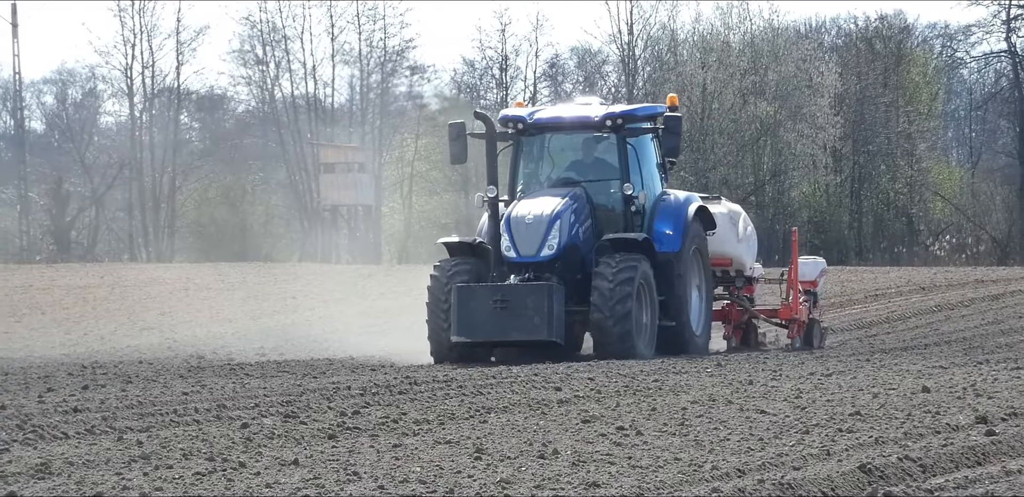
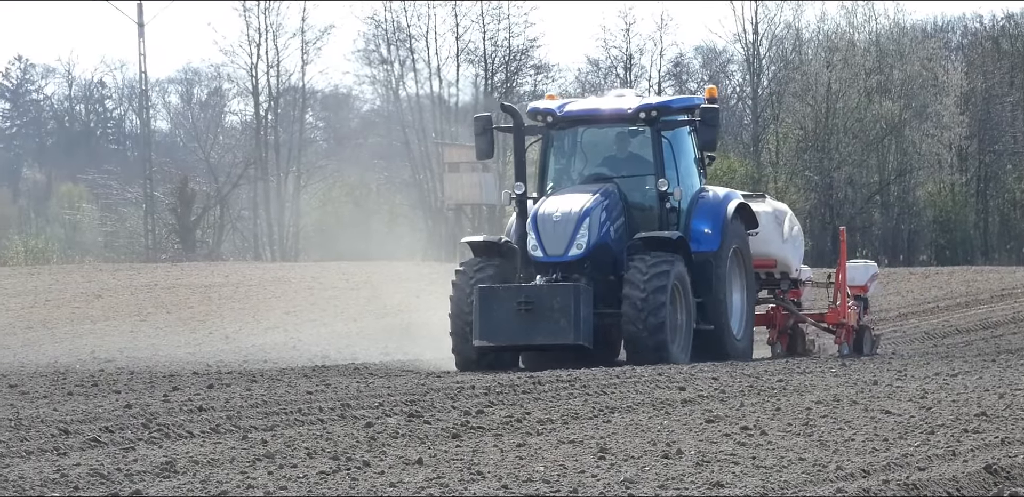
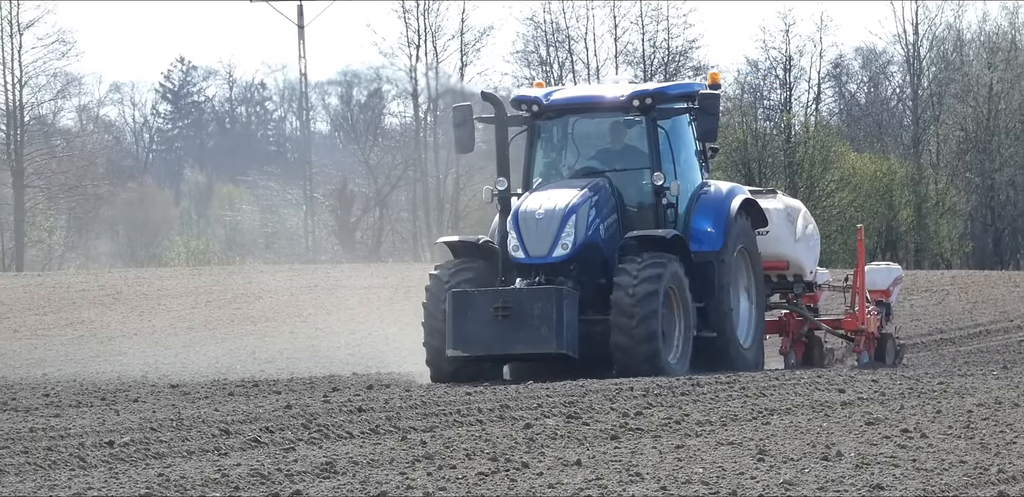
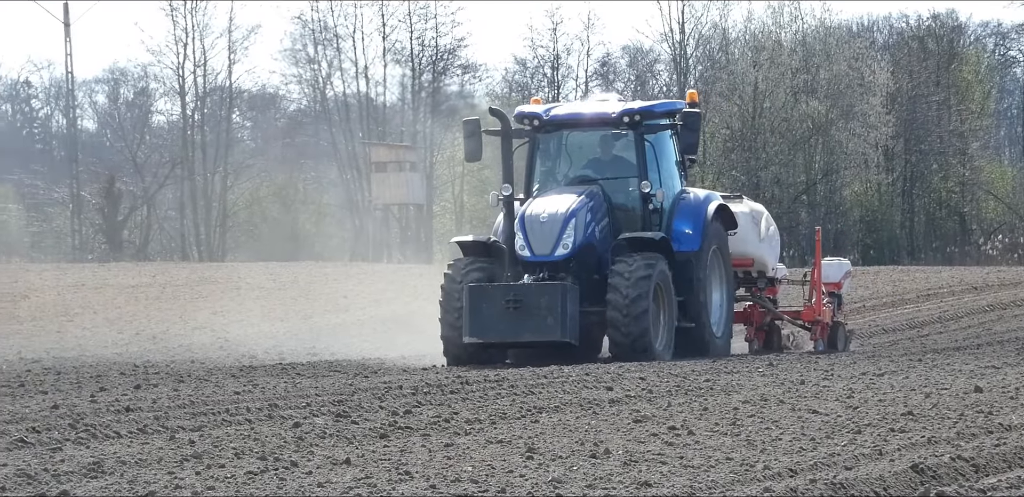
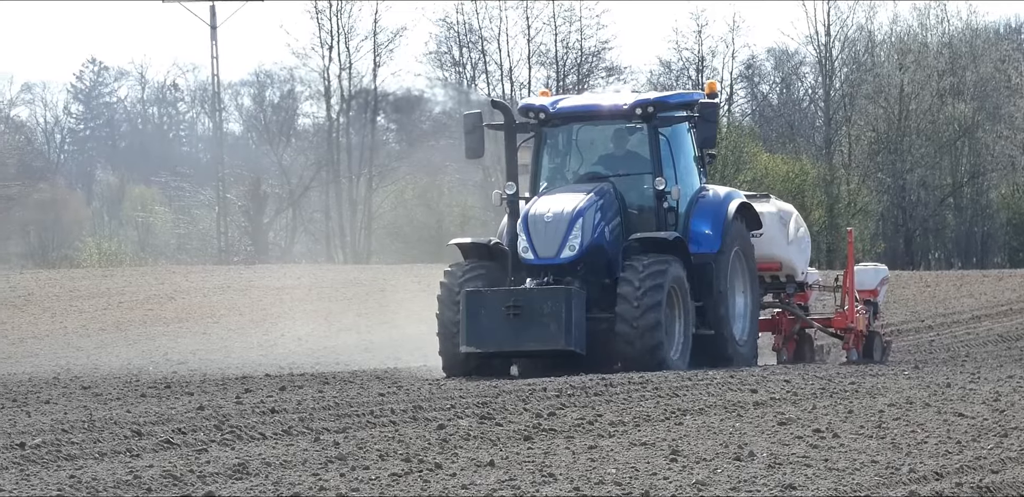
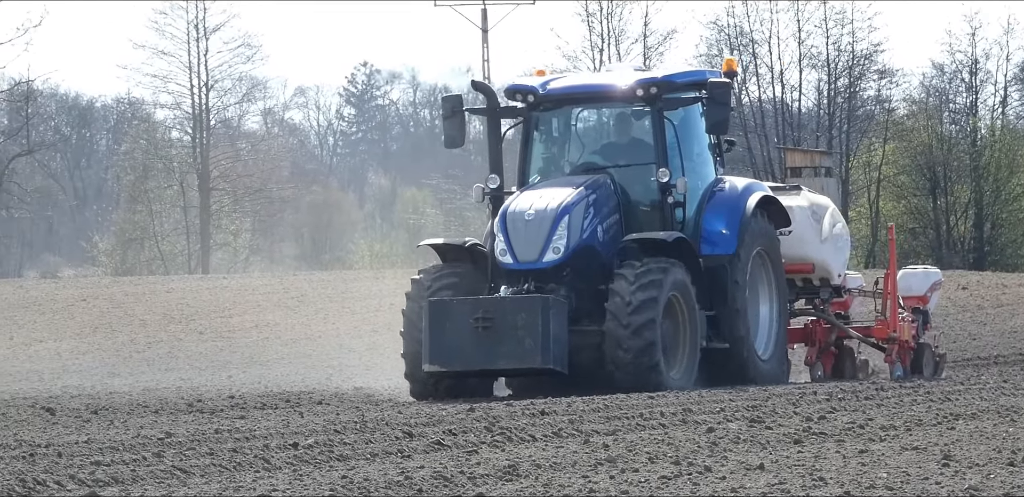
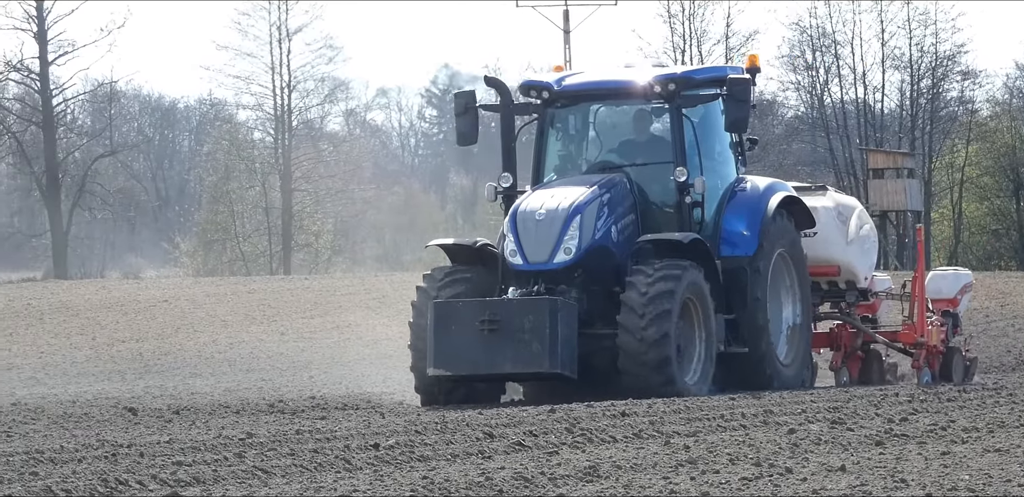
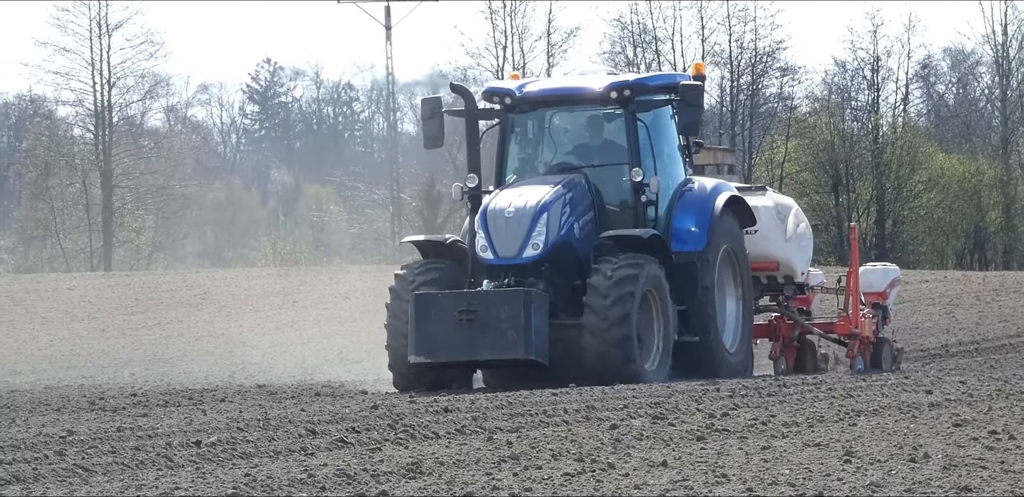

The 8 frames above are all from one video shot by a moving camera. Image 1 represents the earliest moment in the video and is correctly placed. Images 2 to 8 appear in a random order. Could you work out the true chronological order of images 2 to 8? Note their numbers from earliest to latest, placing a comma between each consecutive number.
4, 2, 5, 3, 8, 6, 7
